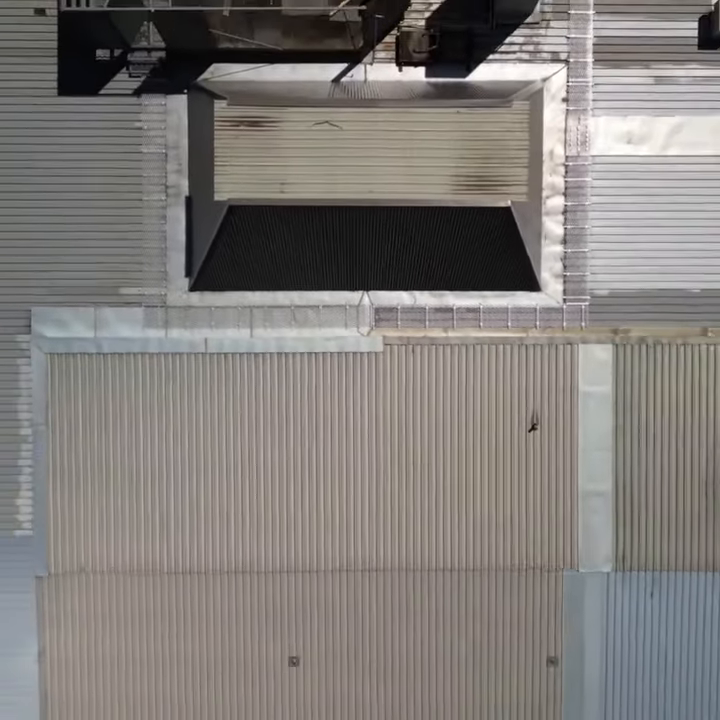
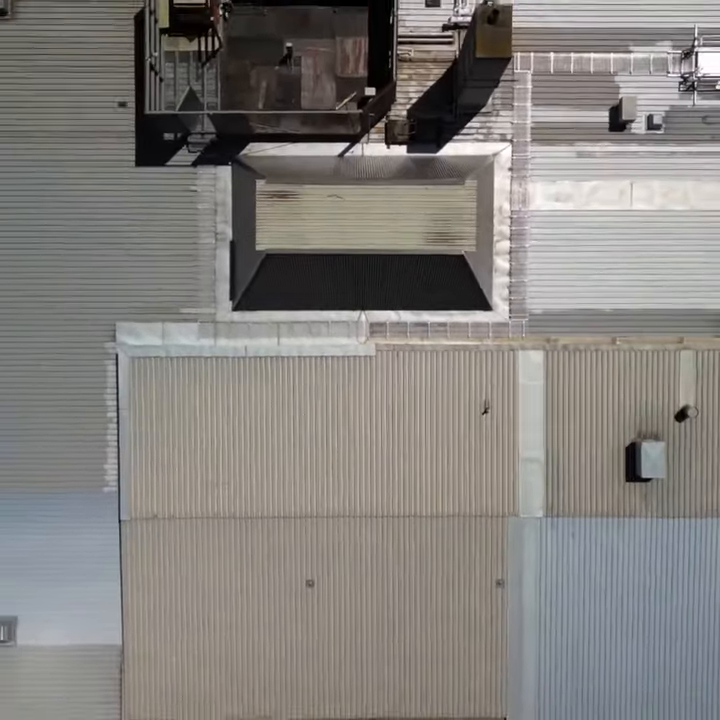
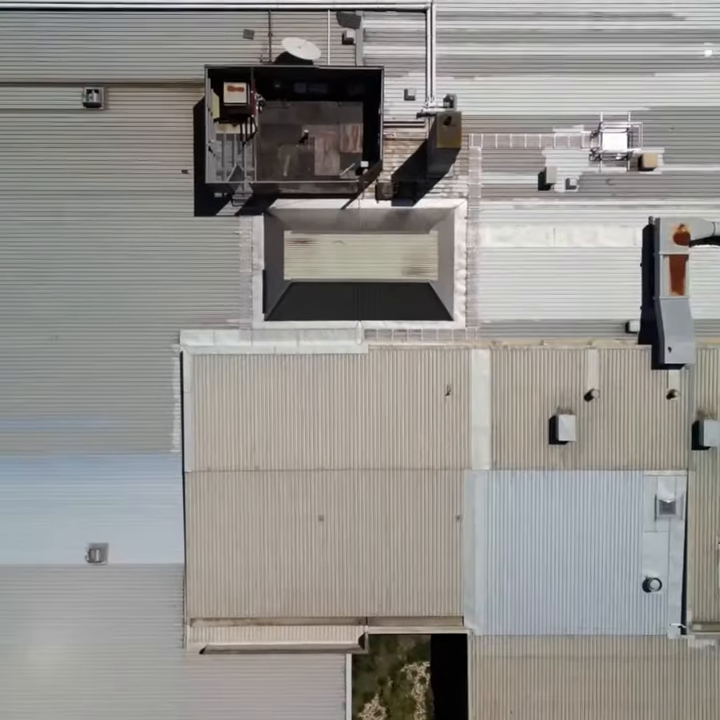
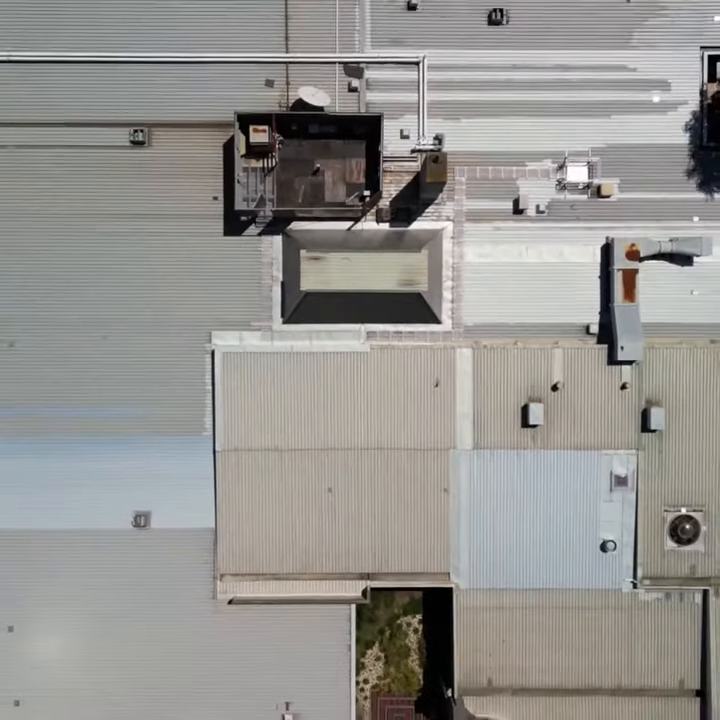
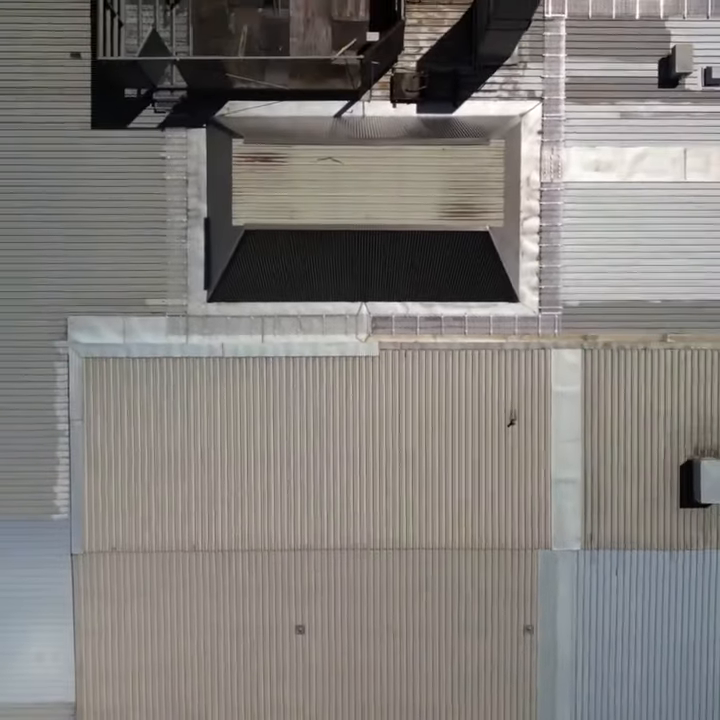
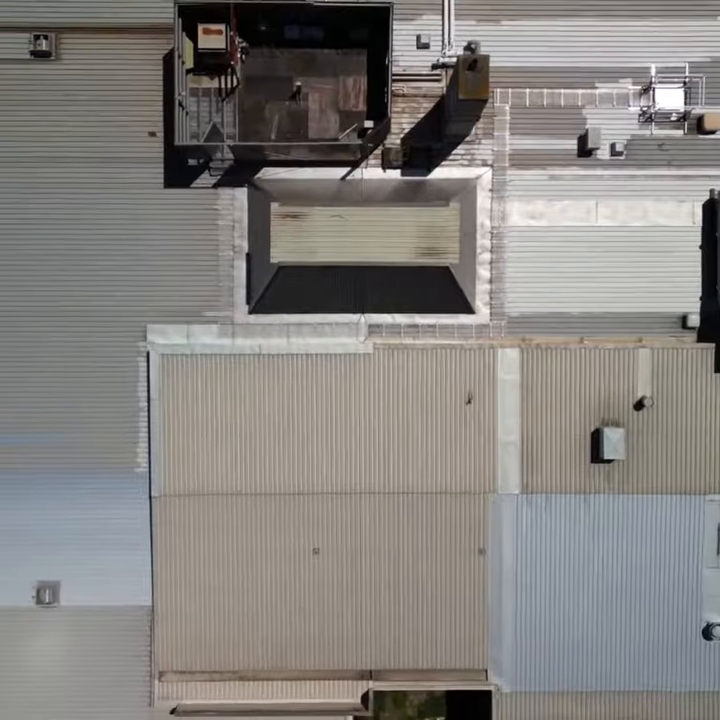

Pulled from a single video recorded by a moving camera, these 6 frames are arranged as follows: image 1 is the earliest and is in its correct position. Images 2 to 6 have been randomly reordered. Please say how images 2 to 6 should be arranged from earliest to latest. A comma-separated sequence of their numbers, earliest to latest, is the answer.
5, 2, 6, 3, 4
